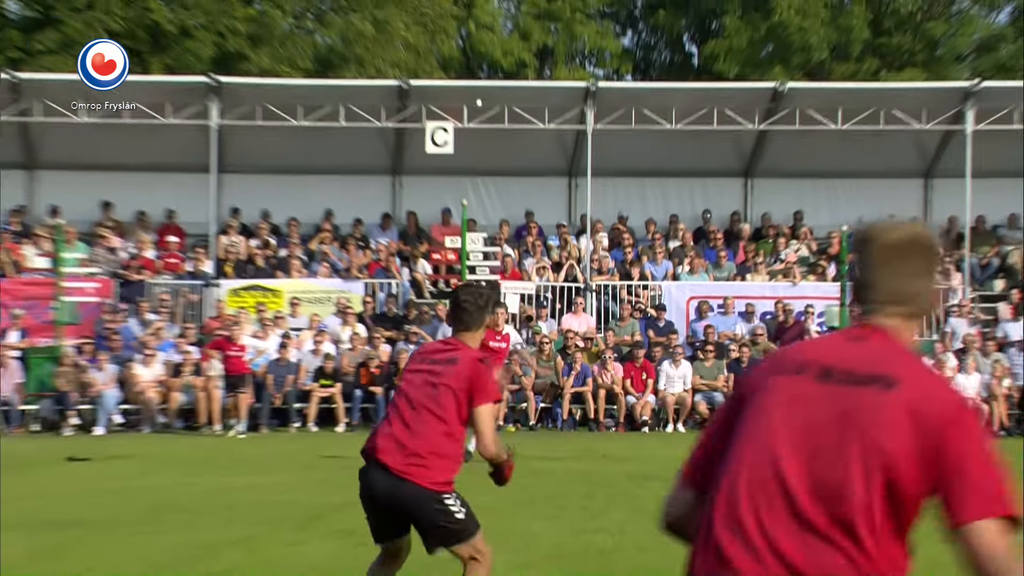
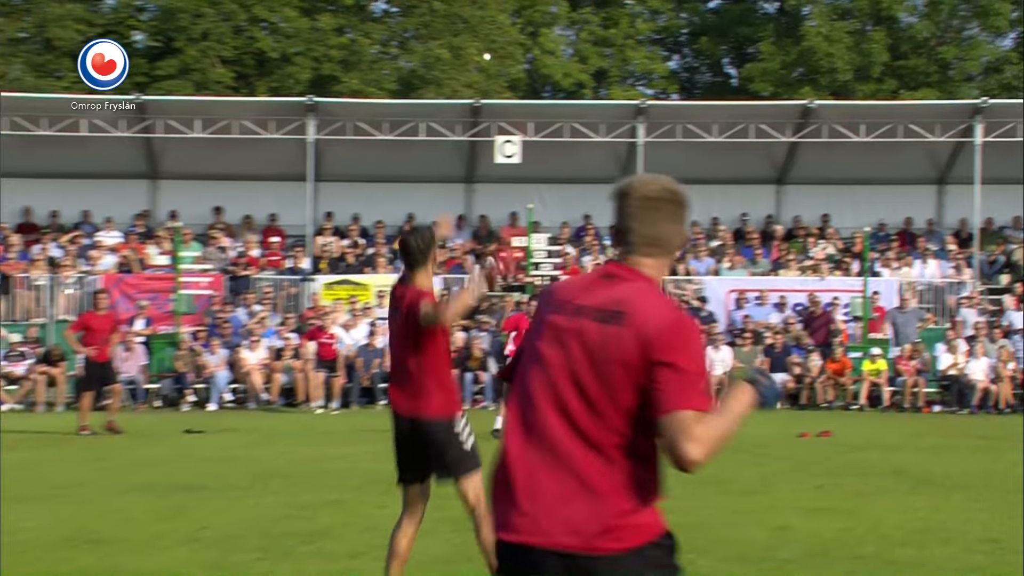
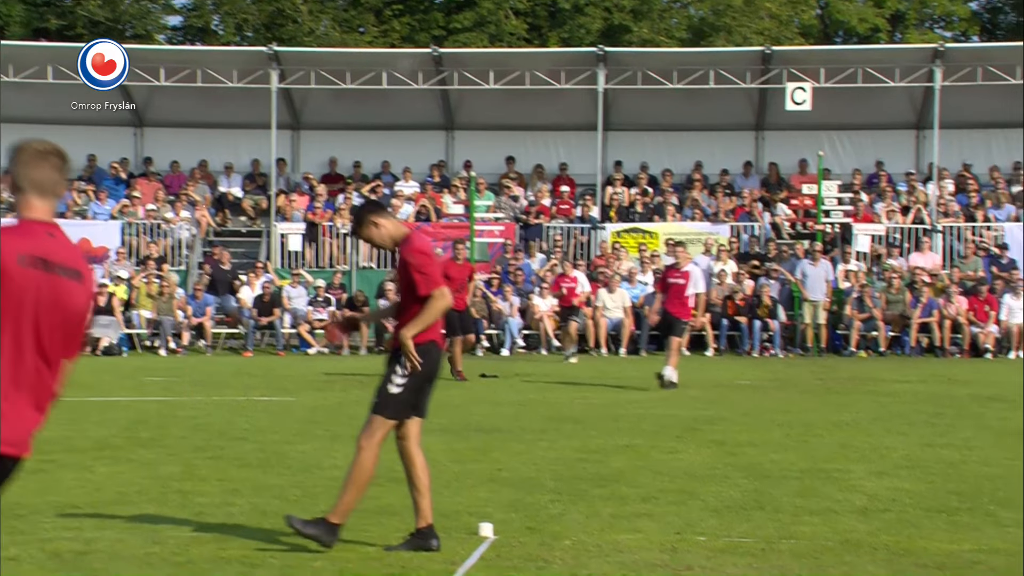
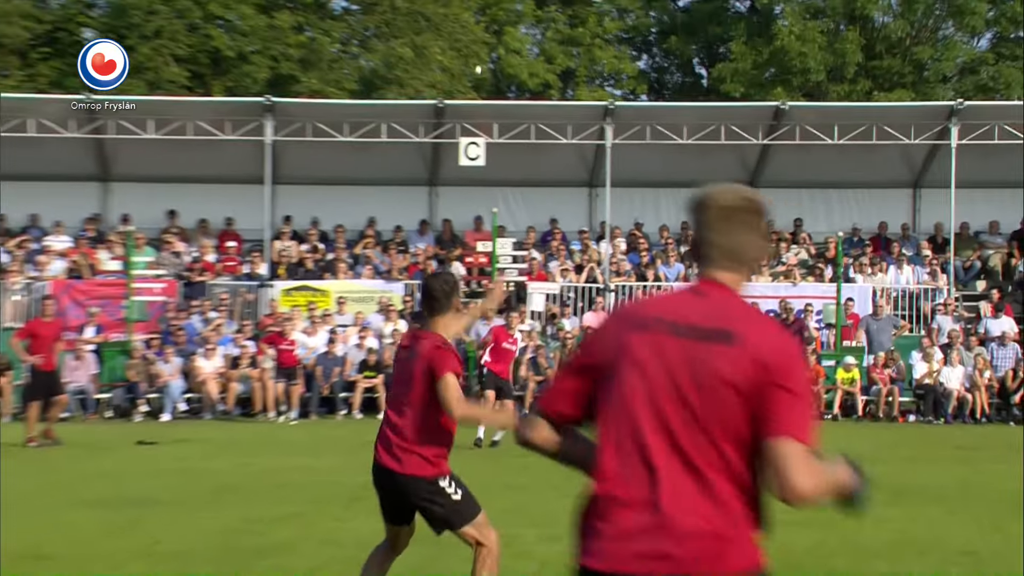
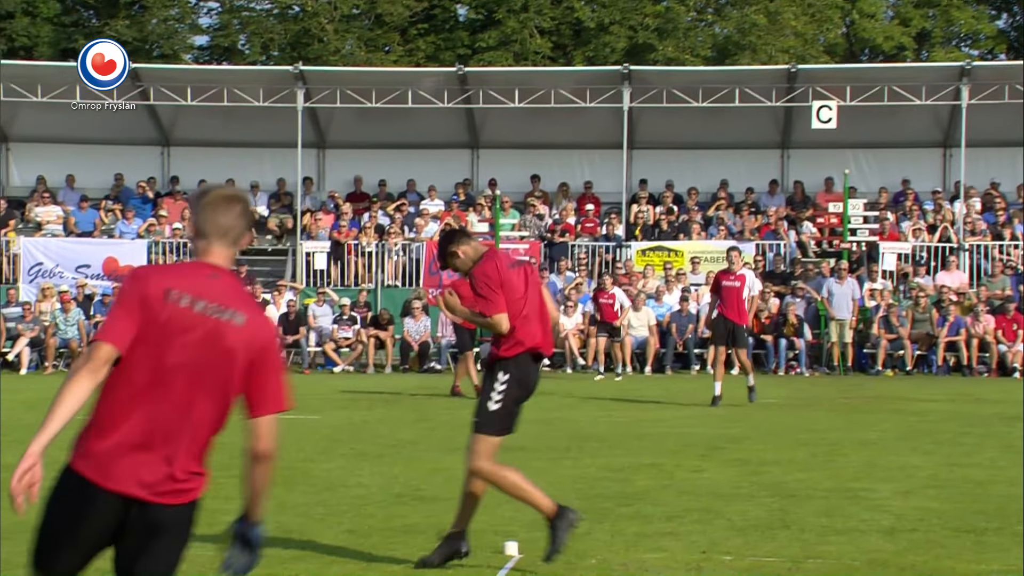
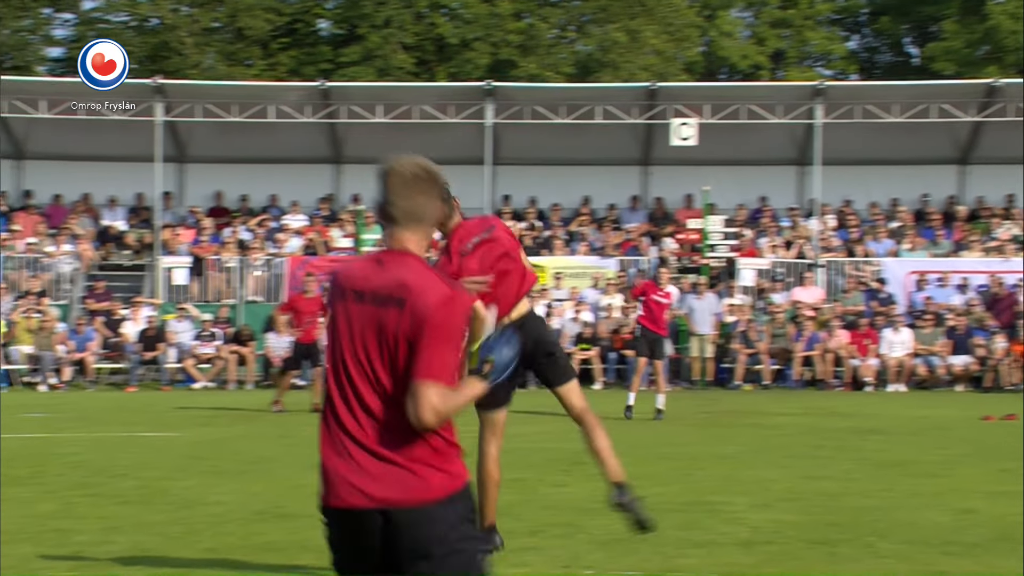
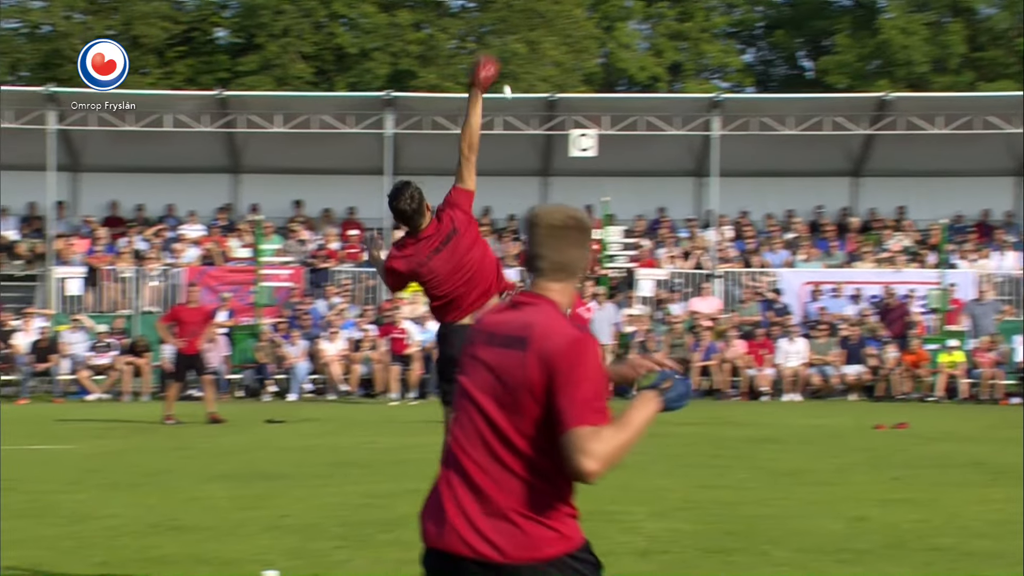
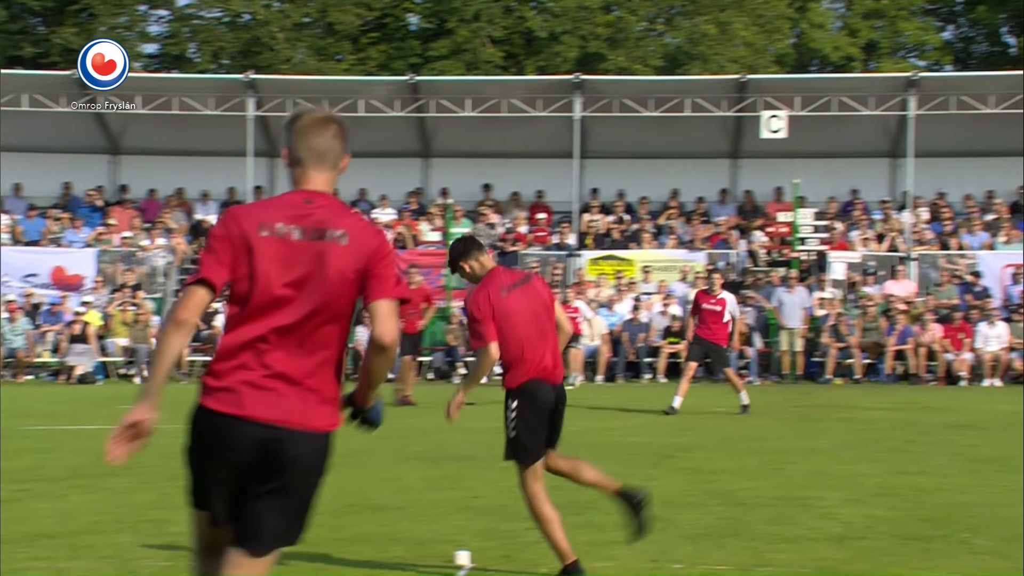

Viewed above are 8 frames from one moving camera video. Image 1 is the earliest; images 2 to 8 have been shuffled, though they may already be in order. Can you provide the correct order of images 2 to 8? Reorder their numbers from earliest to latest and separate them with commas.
4, 2, 7, 6, 8, 5, 3
